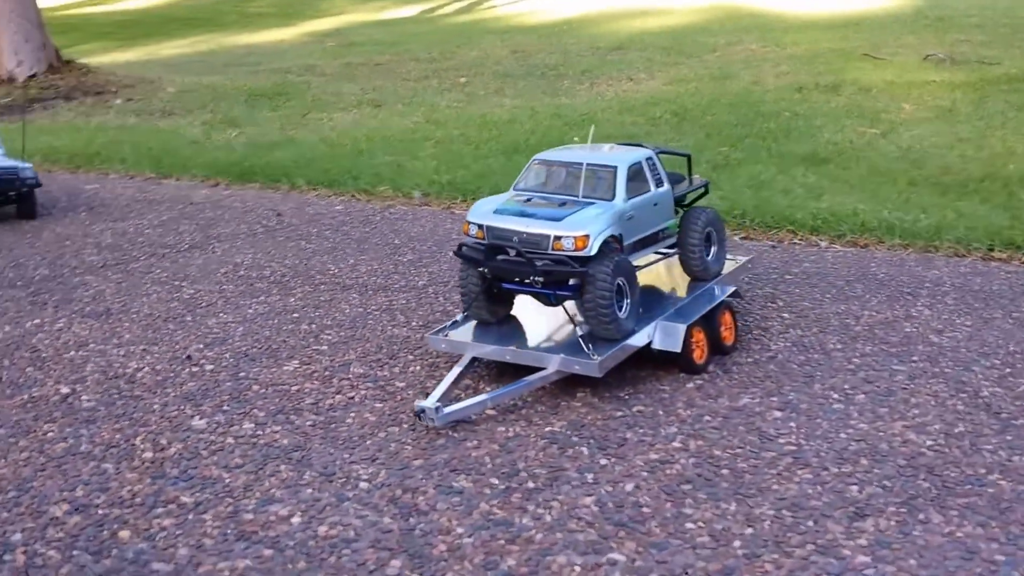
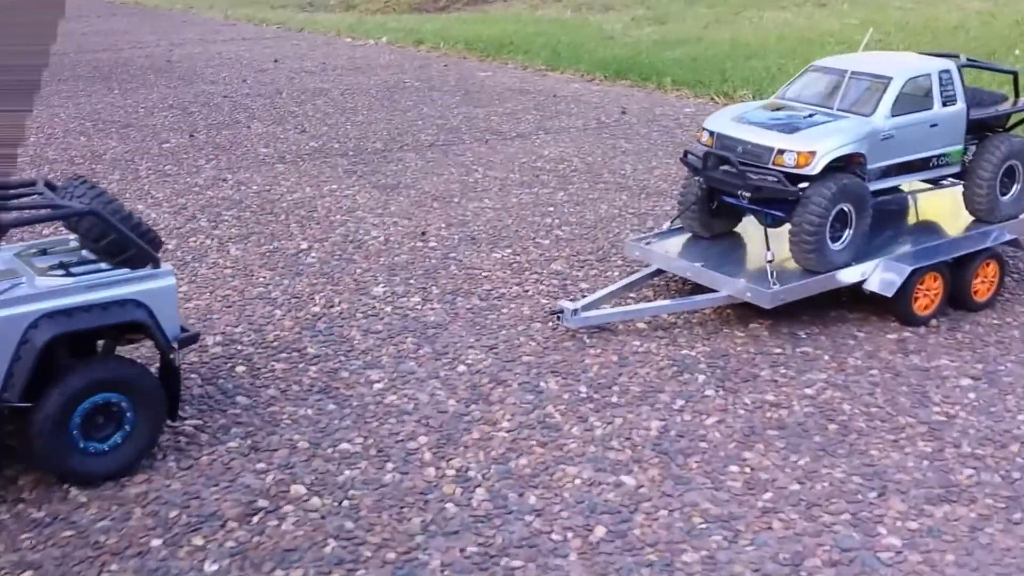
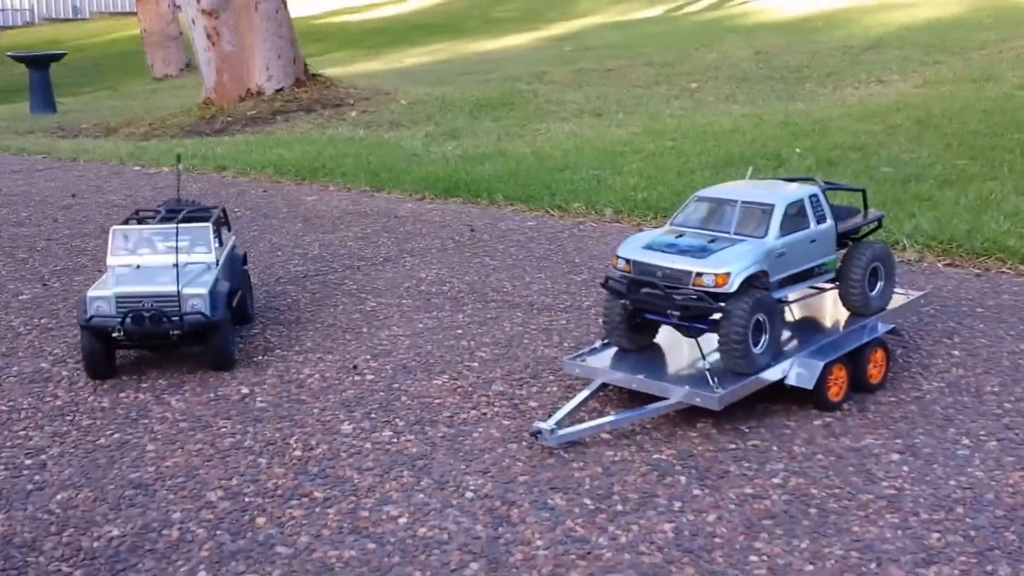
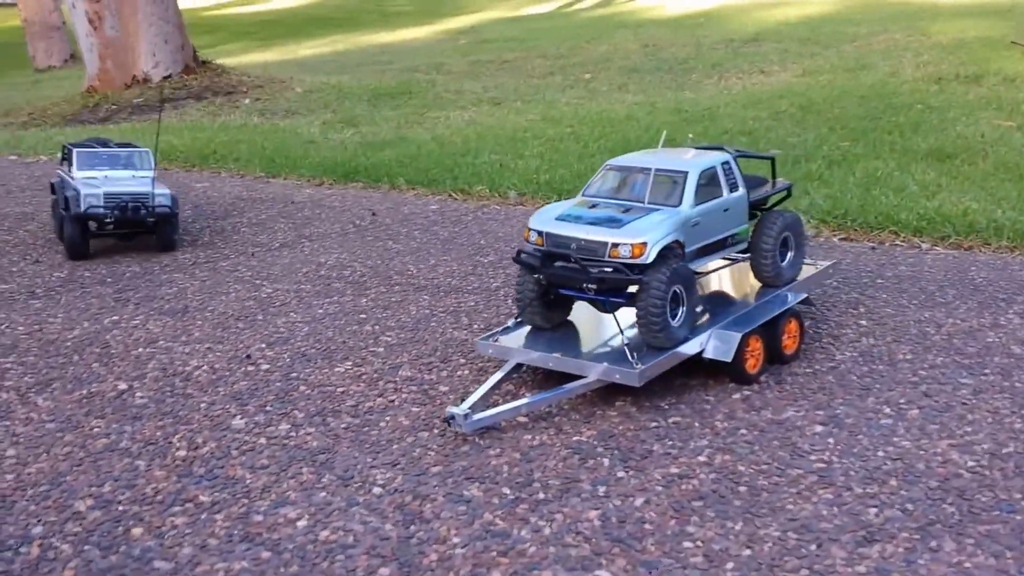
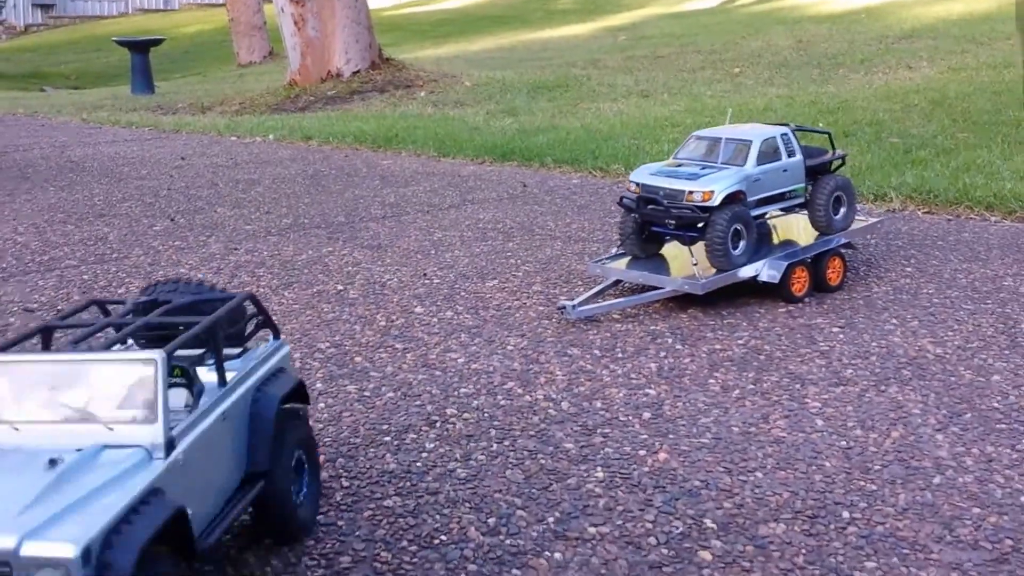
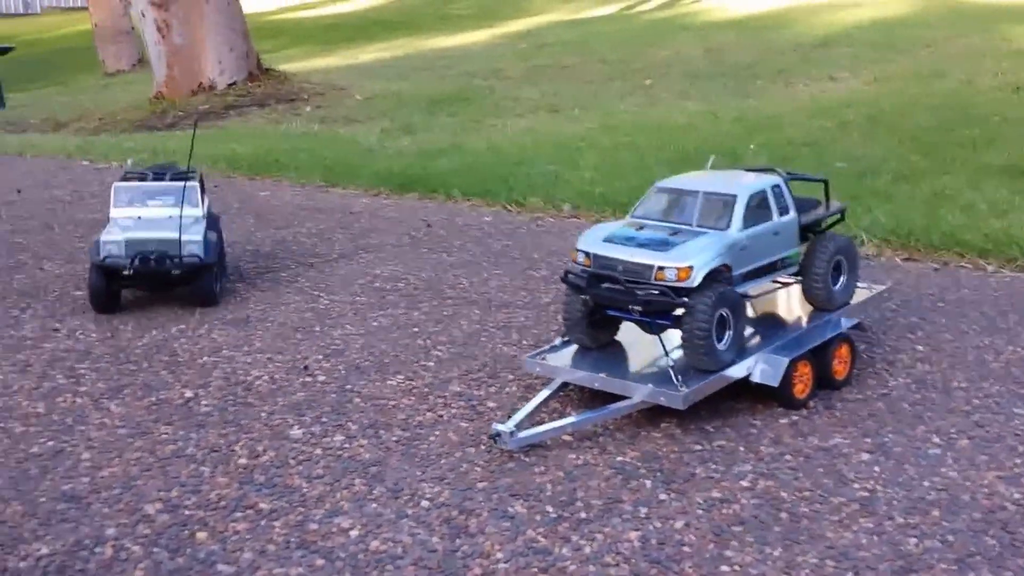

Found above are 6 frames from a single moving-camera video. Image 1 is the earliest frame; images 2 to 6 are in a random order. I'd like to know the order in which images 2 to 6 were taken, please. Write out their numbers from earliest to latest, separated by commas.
4, 6, 3, 5, 2
